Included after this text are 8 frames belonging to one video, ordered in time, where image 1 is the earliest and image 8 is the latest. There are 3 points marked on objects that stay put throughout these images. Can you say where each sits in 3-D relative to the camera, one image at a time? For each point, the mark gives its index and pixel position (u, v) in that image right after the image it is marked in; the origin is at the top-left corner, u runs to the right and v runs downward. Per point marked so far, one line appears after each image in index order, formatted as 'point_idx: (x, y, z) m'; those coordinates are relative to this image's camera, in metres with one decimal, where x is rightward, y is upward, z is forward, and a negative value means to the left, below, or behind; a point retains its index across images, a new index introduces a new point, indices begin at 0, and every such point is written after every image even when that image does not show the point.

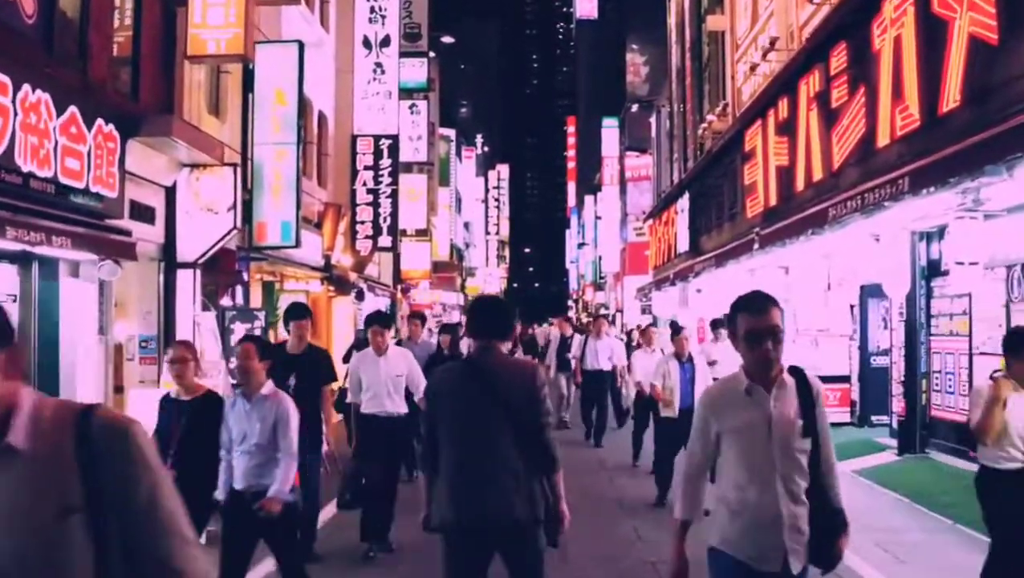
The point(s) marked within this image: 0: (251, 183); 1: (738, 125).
0: (-4.3, +1.8, +16.4) m
1: (+4.3, +3.1, +18.8) m
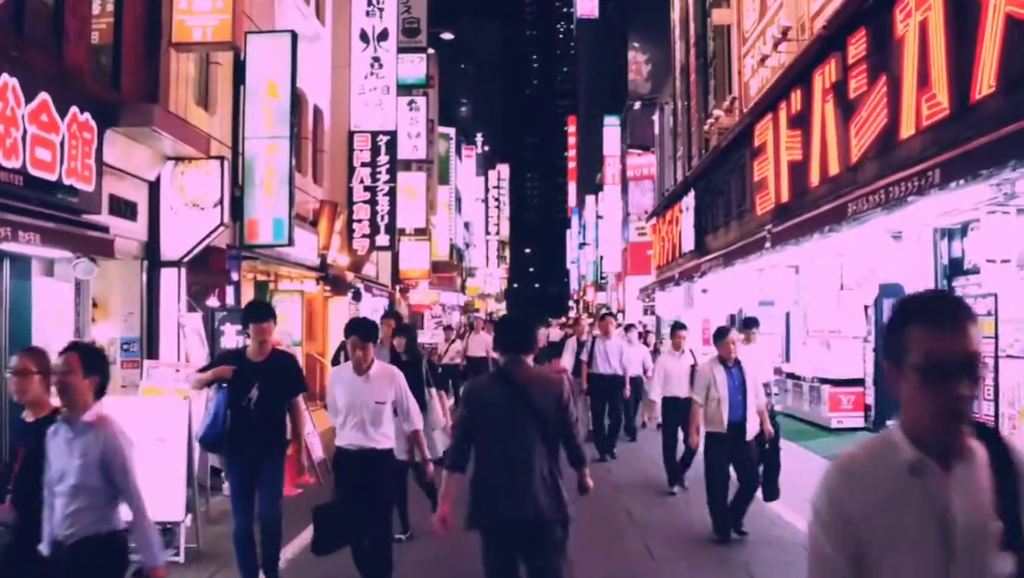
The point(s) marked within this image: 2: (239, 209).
0: (-4.3, +1.8, +15.8) m
1: (+4.4, +3.1, +18.2) m
2: (-4.4, +1.3, +15.9) m
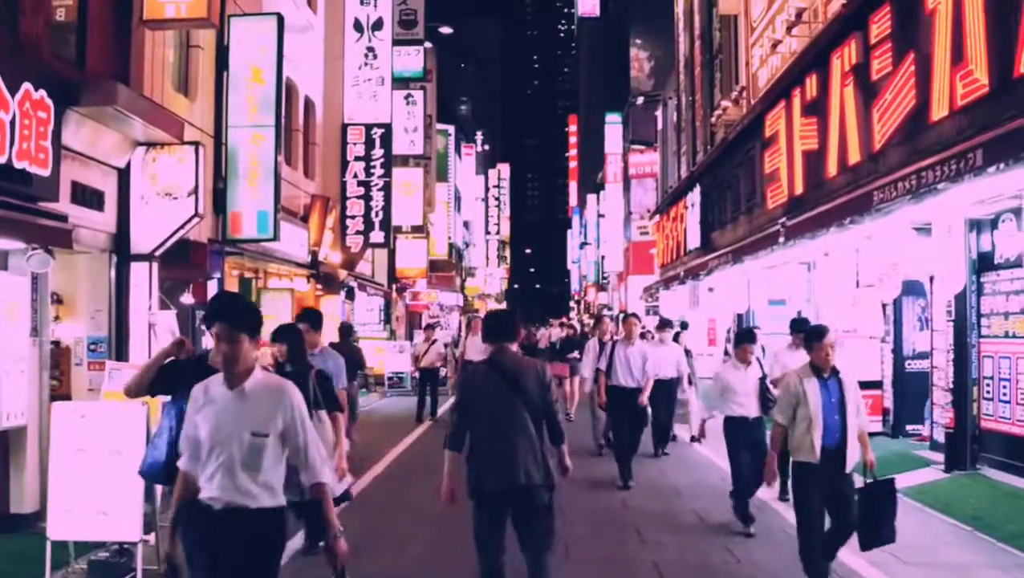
0: (-4.3, +1.8, +14.9) m
1: (+4.3, +3.2, +17.4) m
2: (-4.4, +1.4, +15.0) m
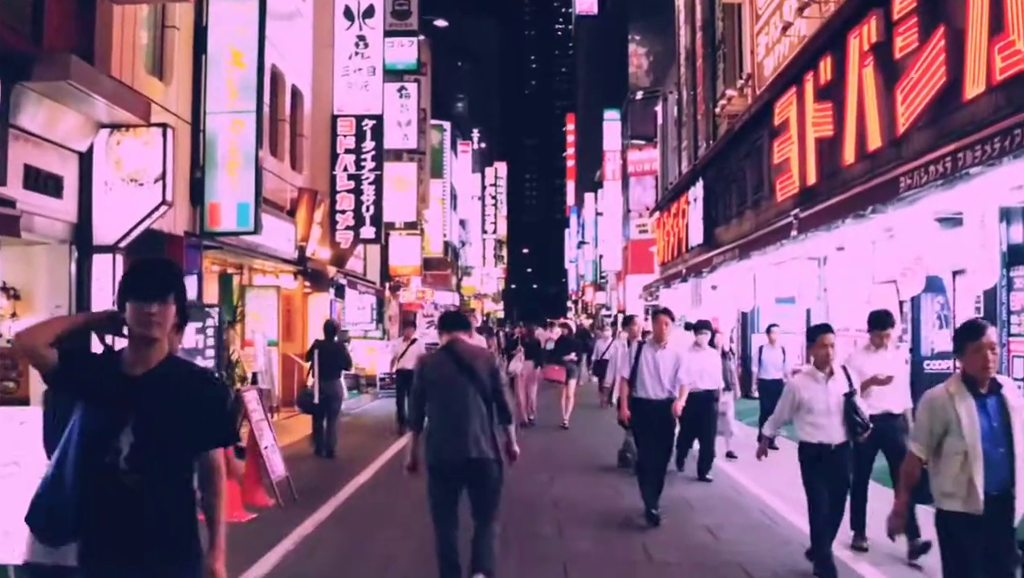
0: (-4.4, +1.9, +14.1) m
1: (+4.3, +3.2, +16.5) m
2: (-4.5, +1.4, +14.2) m
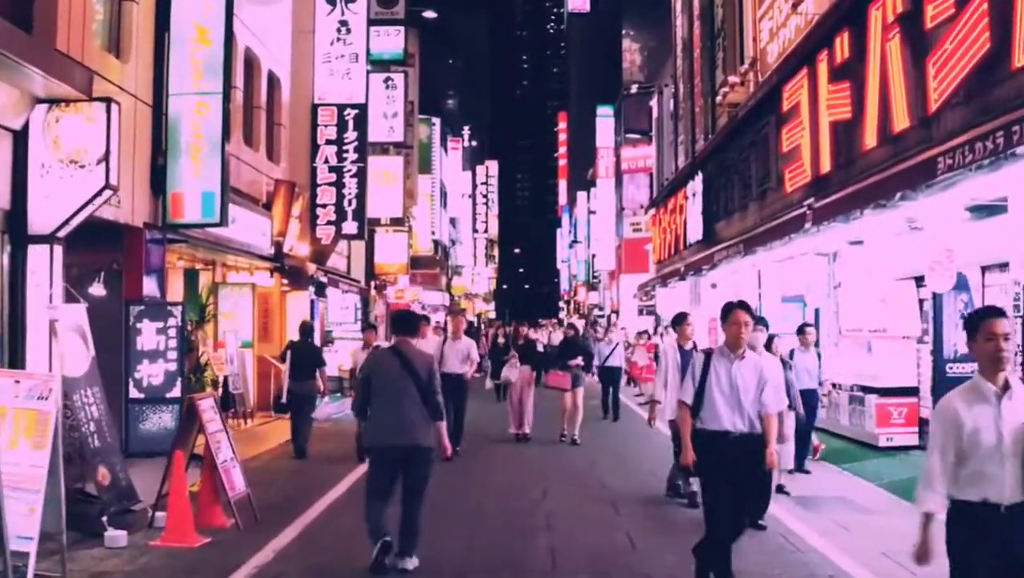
0: (-4.5, +1.9, +12.9) m
1: (+4.1, +3.3, +15.5) m
2: (-4.6, +1.5, +13.0) m
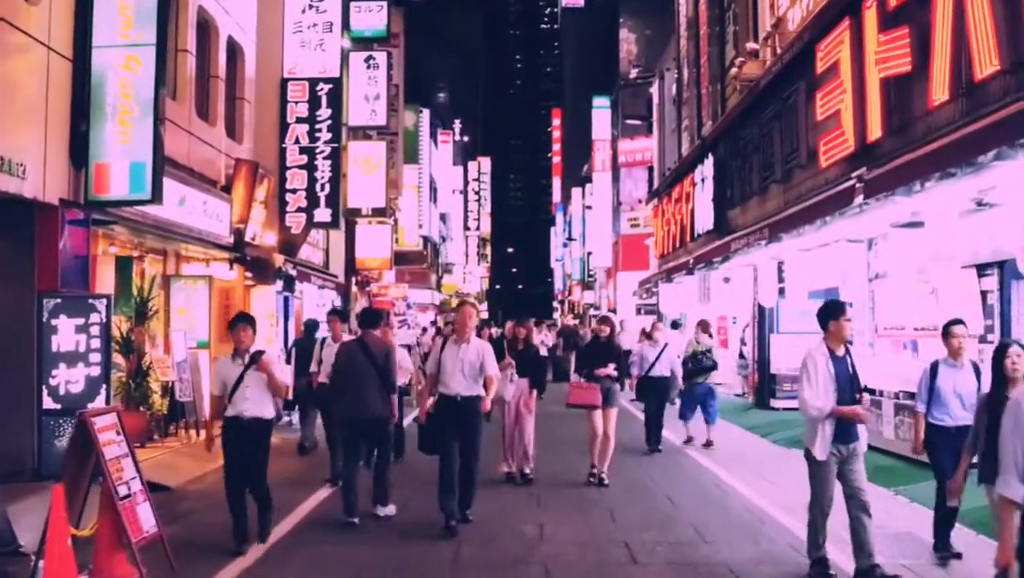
0: (-4.7, +2.0, +10.8) m
1: (+4.0, +3.4, +13.4) m
2: (-4.8, +1.6, +10.9) m
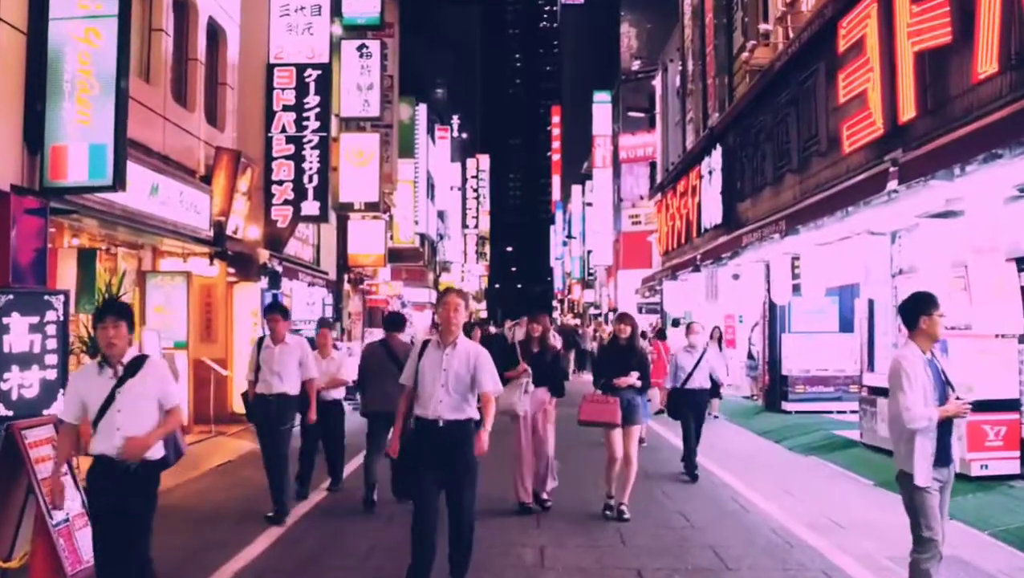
0: (-4.7, +2.1, +9.9) m
1: (+3.9, +3.4, +12.5) m
2: (-4.8, +1.6, +10.0) m
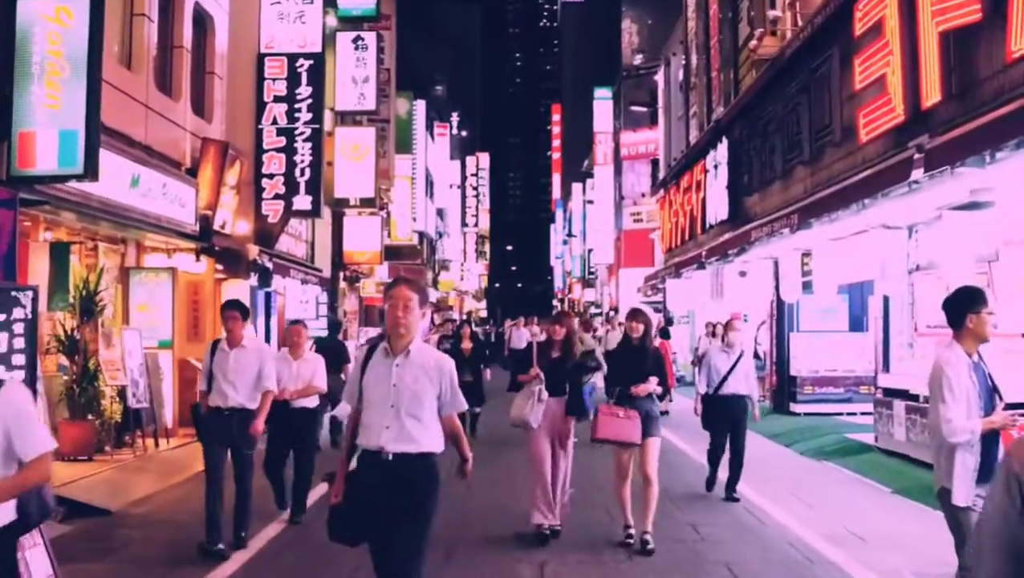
0: (-4.7, +2.1, +9.3) m
1: (+3.9, +3.5, +11.9) m
2: (-4.8, +1.7, +9.4) m
